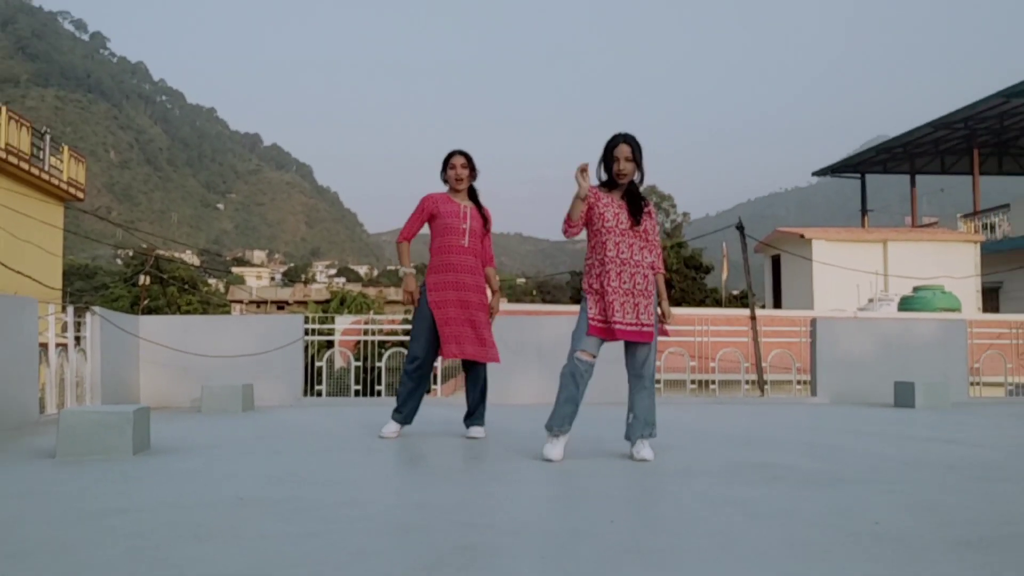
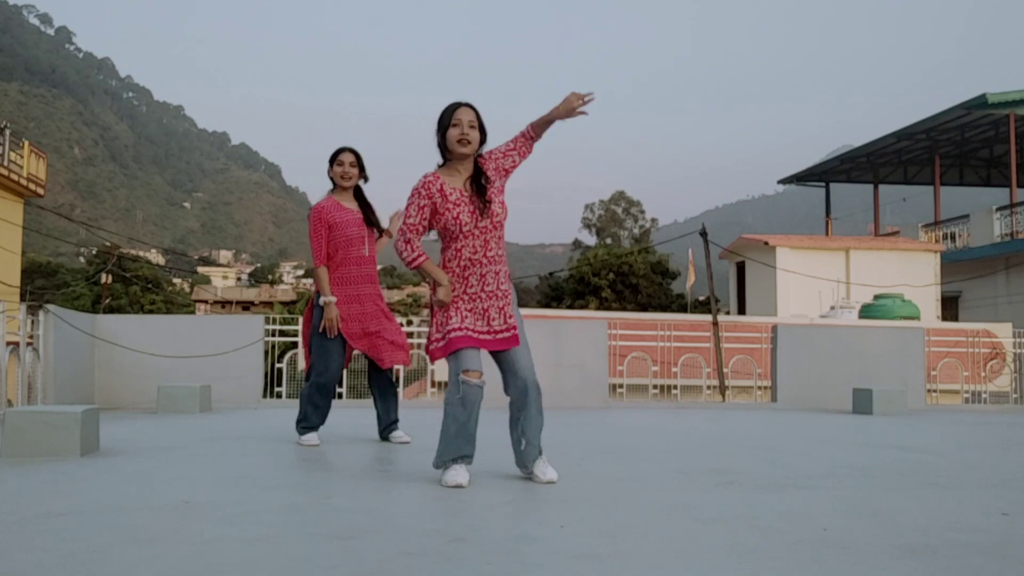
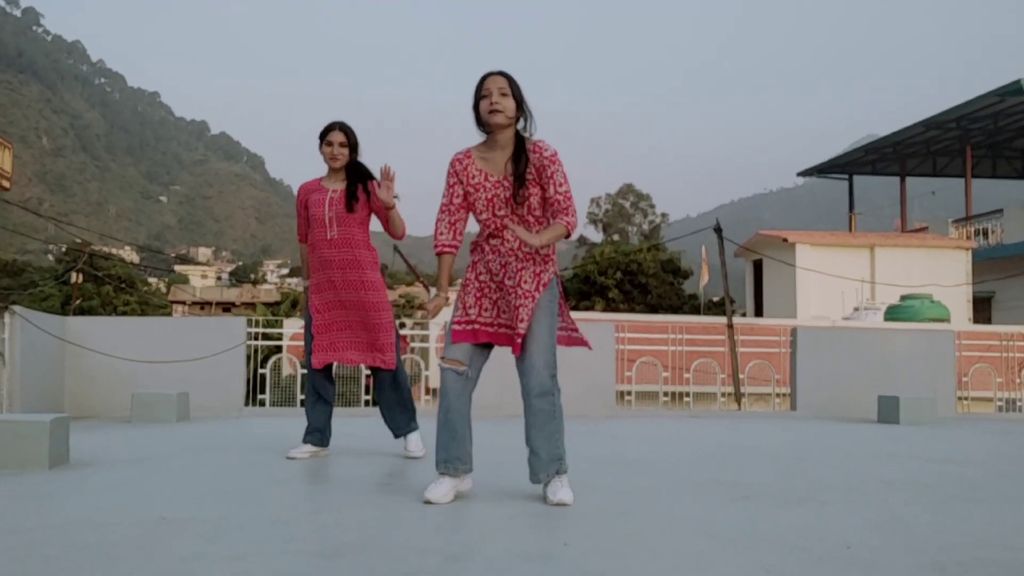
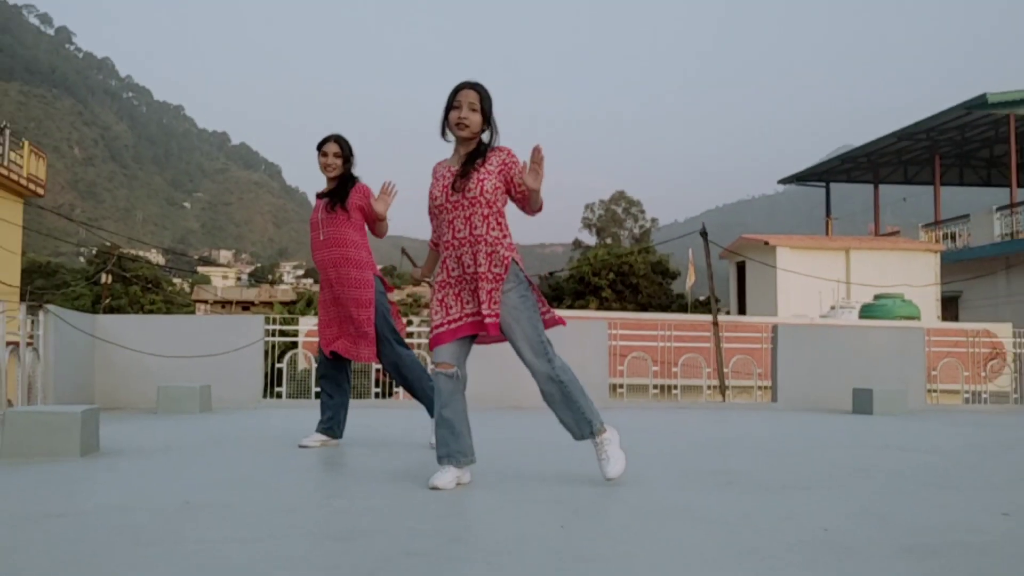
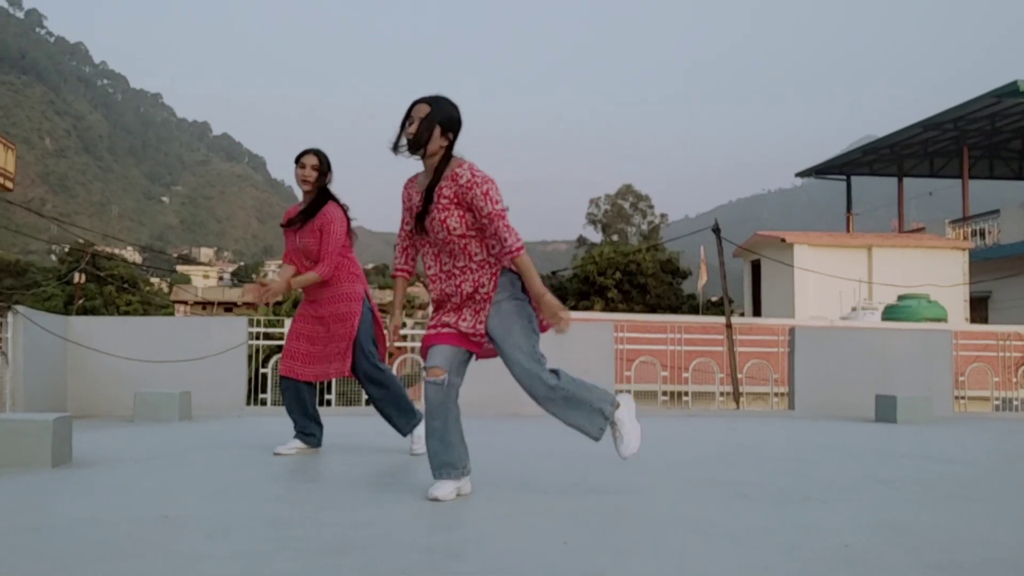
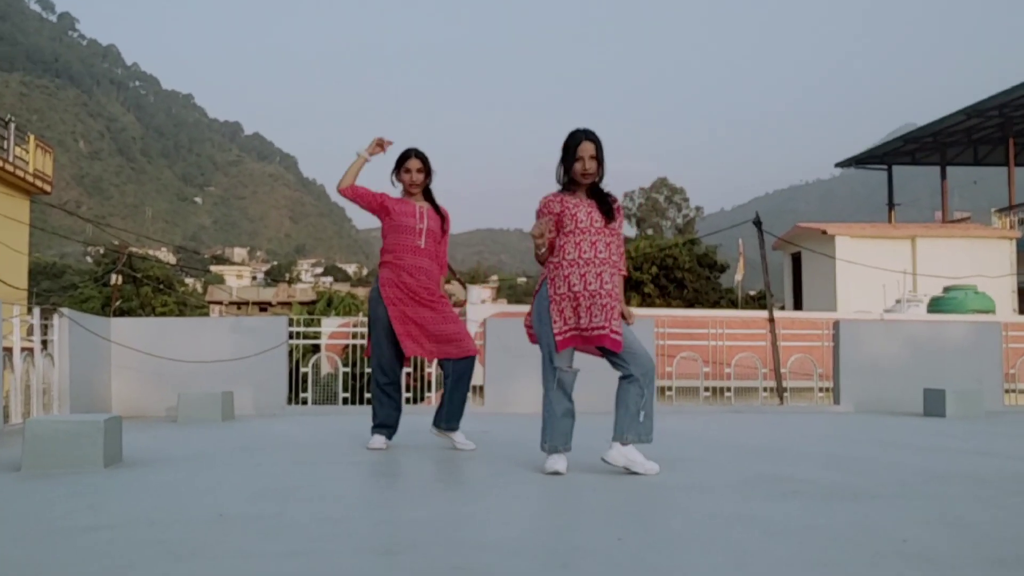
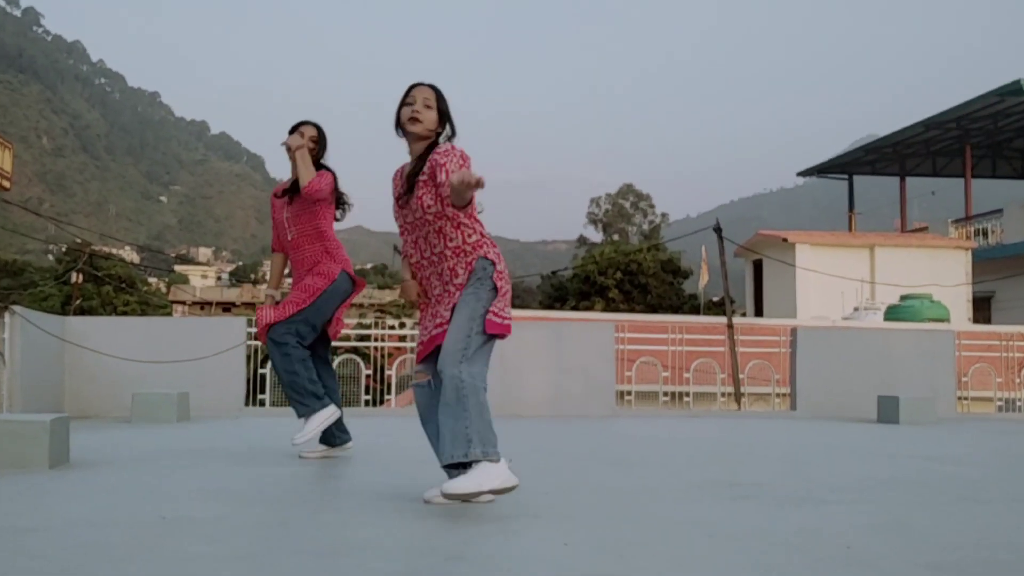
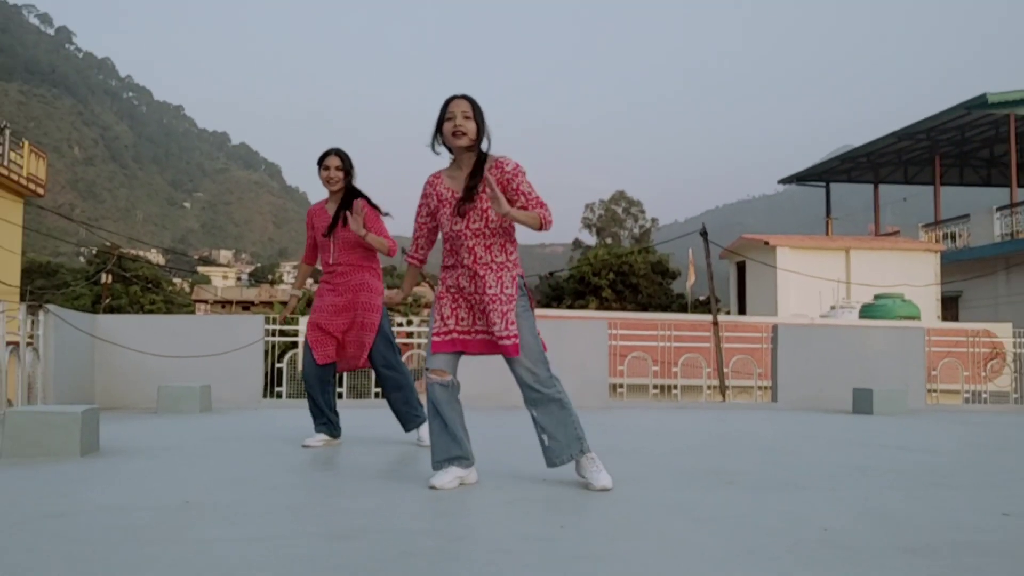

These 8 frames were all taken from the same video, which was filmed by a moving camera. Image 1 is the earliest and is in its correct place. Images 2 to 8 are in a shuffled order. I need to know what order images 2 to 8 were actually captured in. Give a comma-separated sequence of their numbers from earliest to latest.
6, 4, 3, 8, 7, 2, 5
